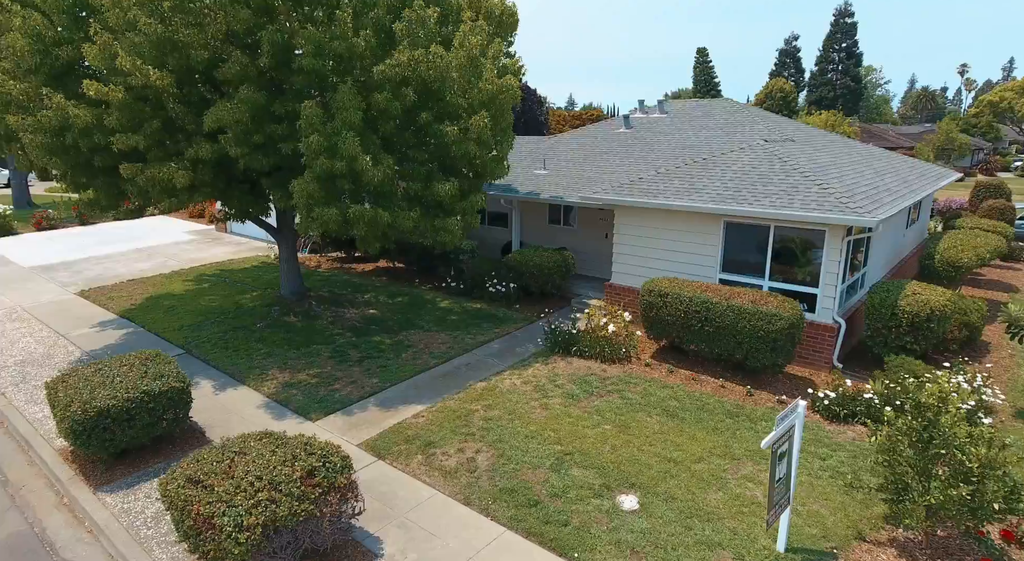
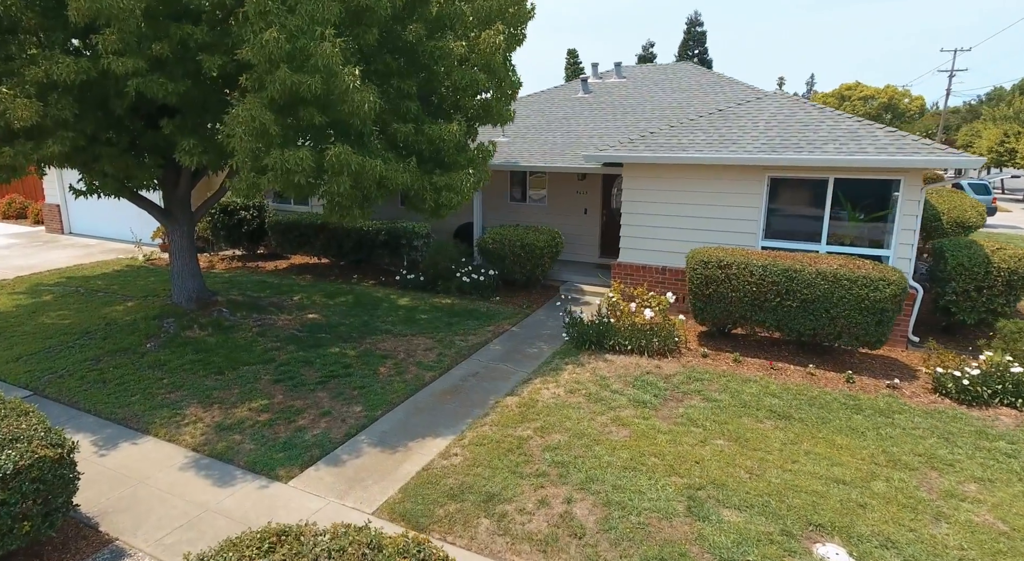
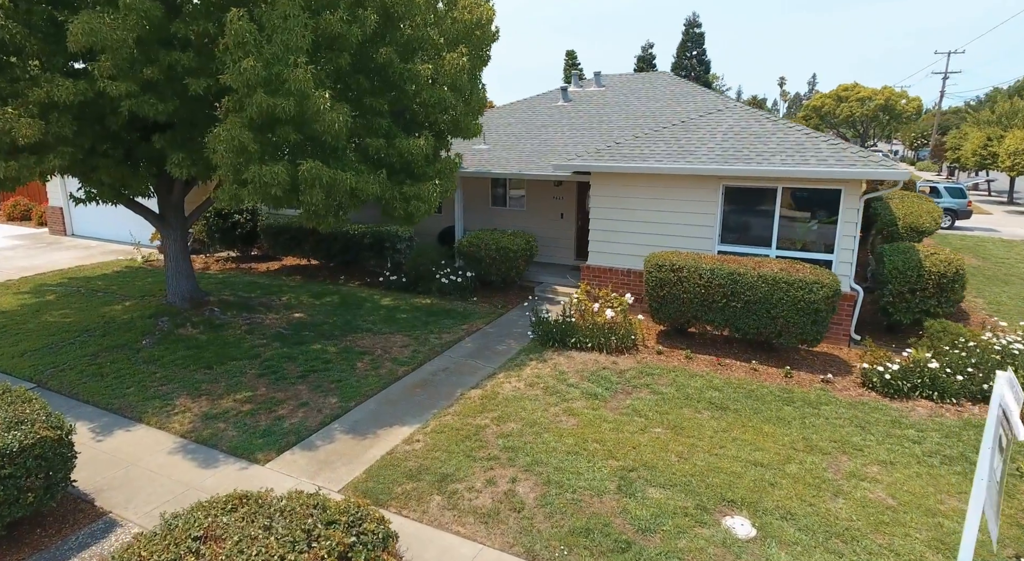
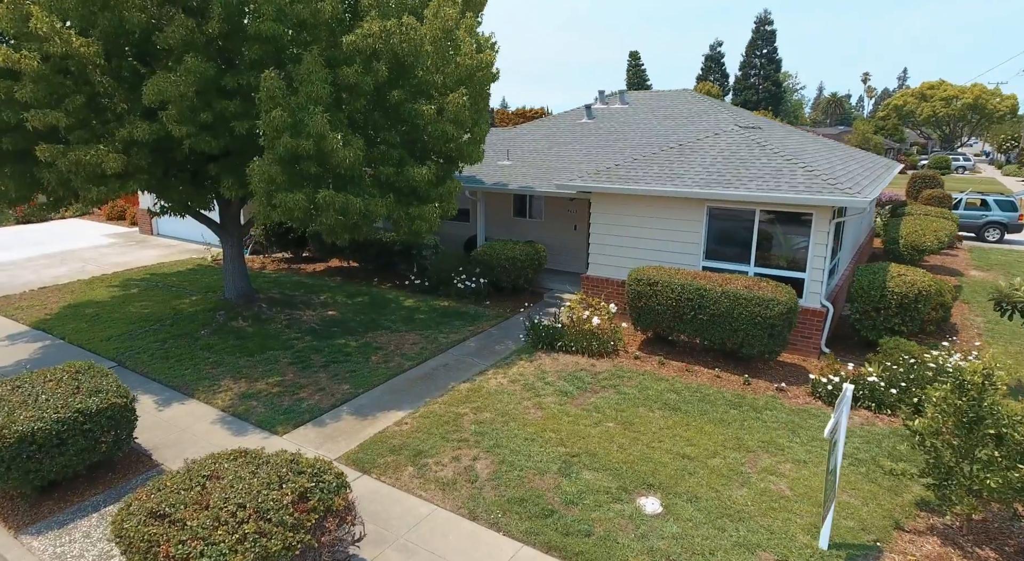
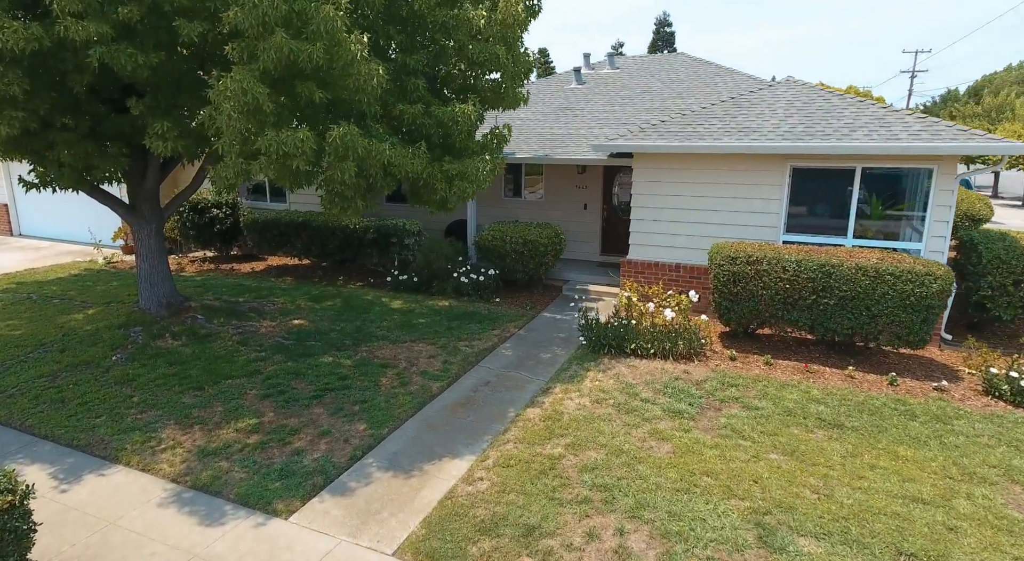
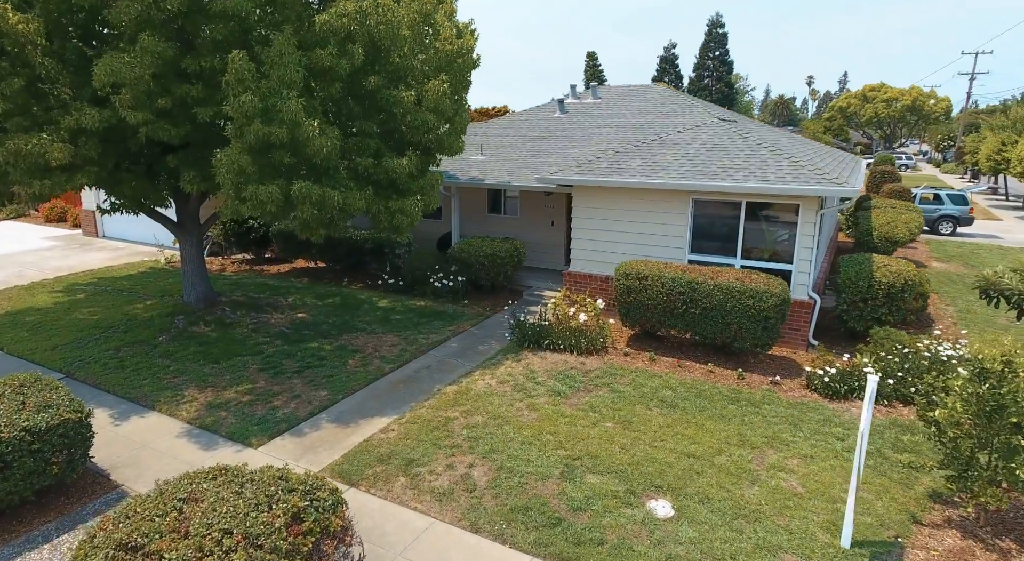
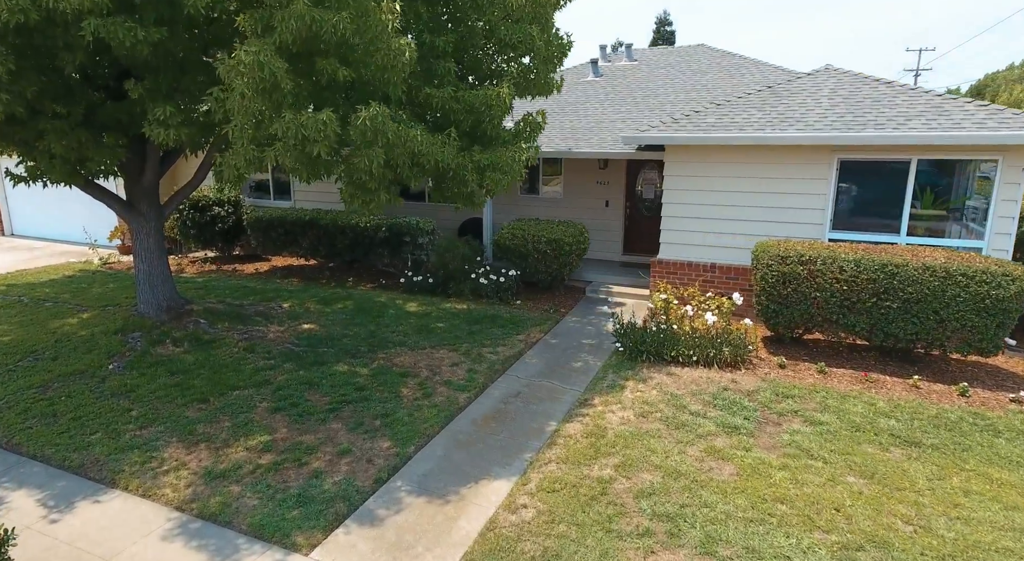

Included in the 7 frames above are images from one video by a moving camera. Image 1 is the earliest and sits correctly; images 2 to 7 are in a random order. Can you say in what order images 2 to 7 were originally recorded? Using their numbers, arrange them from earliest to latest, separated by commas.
4, 6, 3, 2, 5, 7
